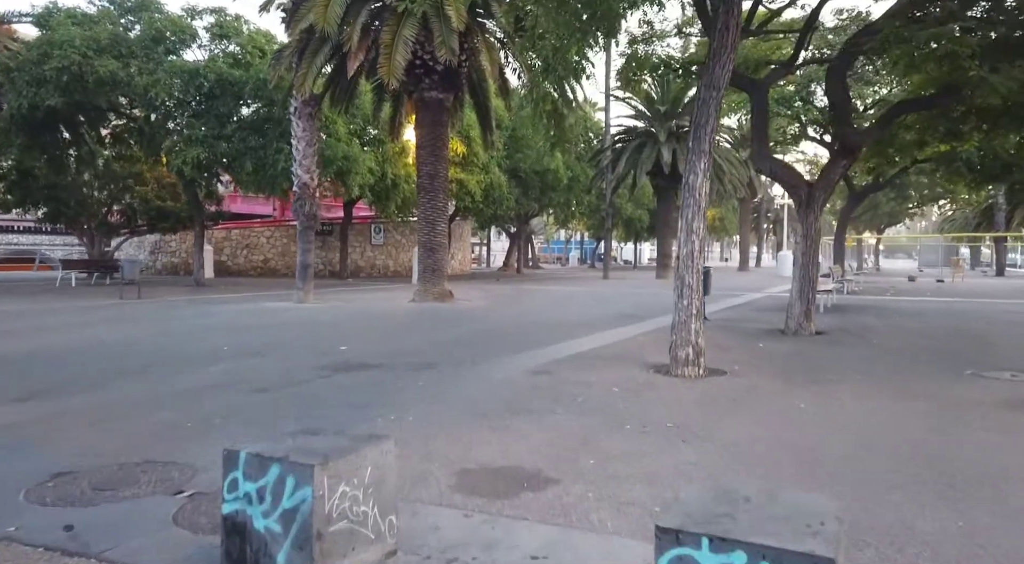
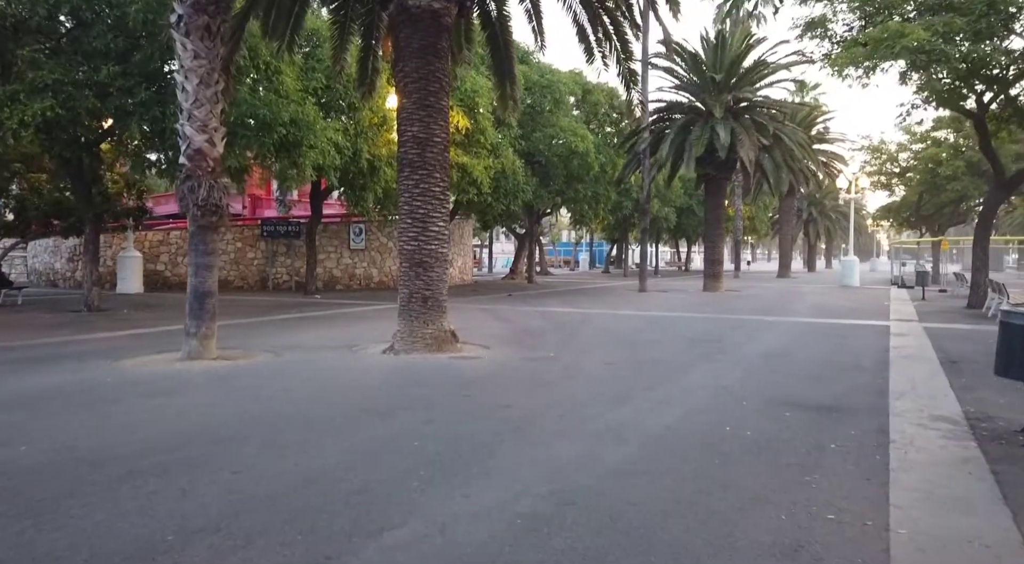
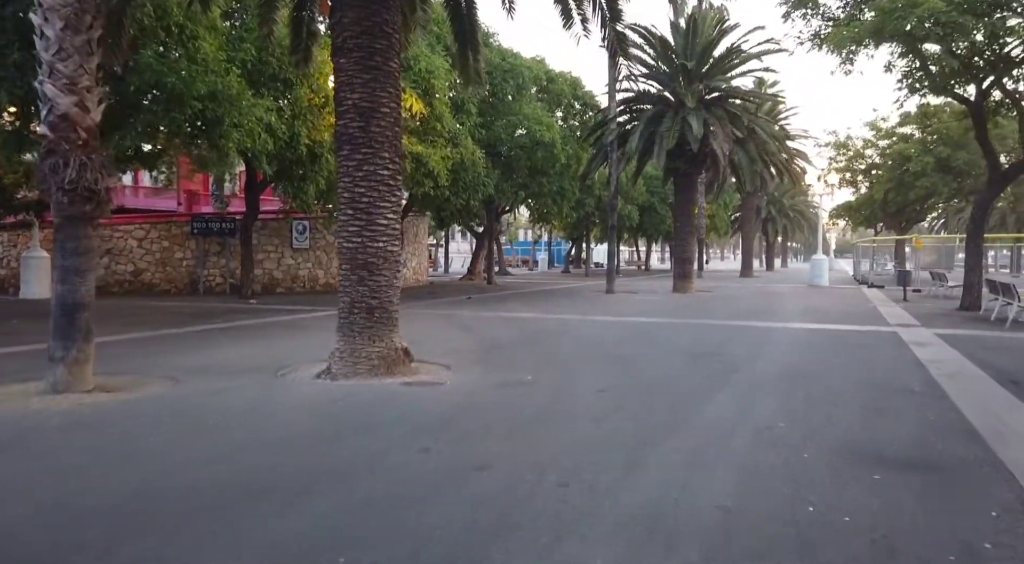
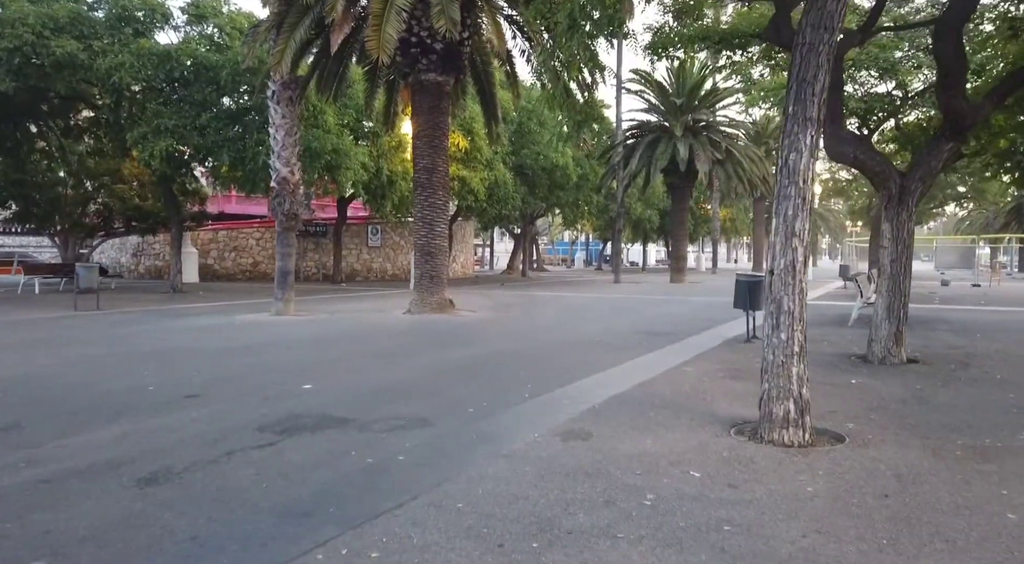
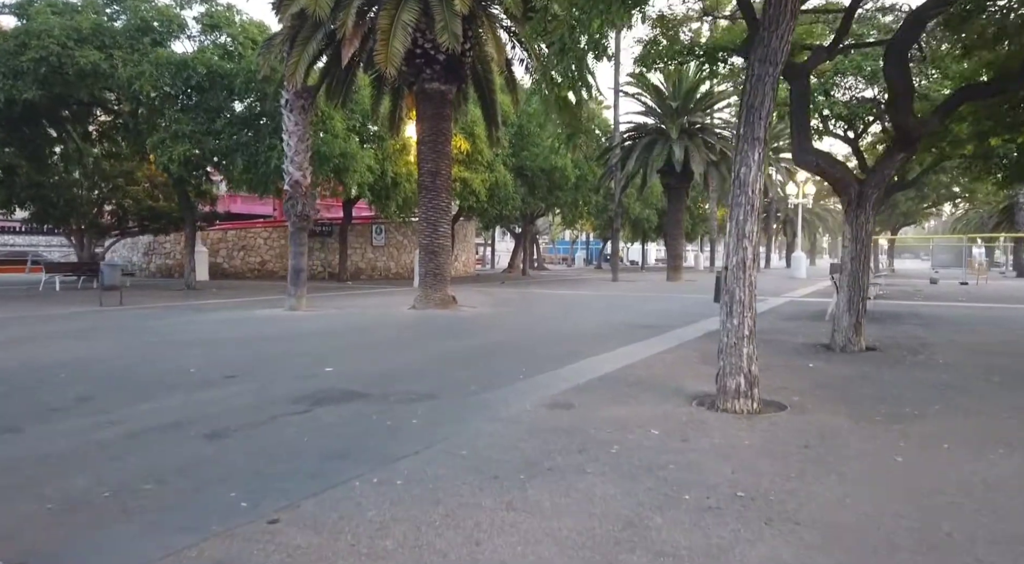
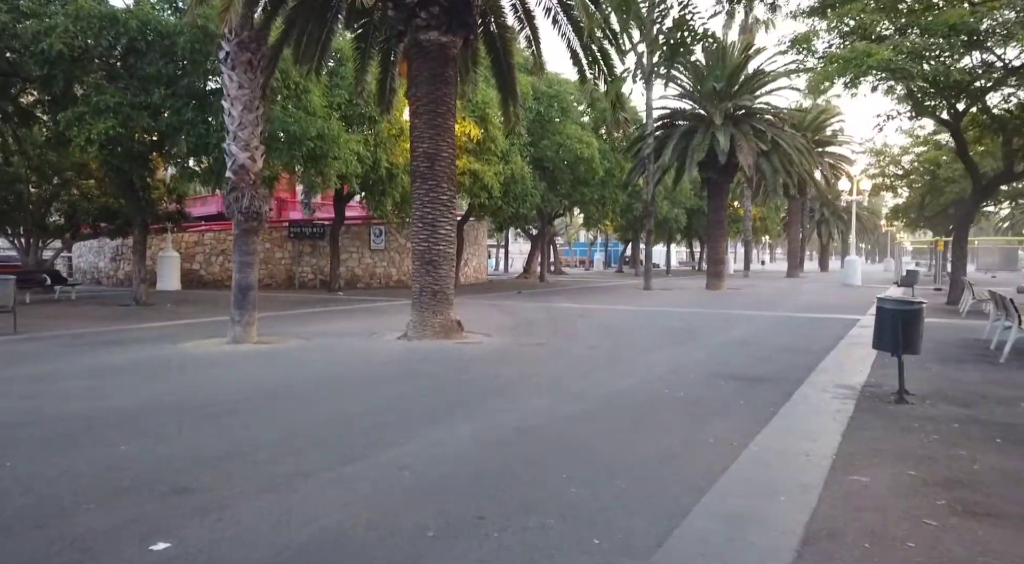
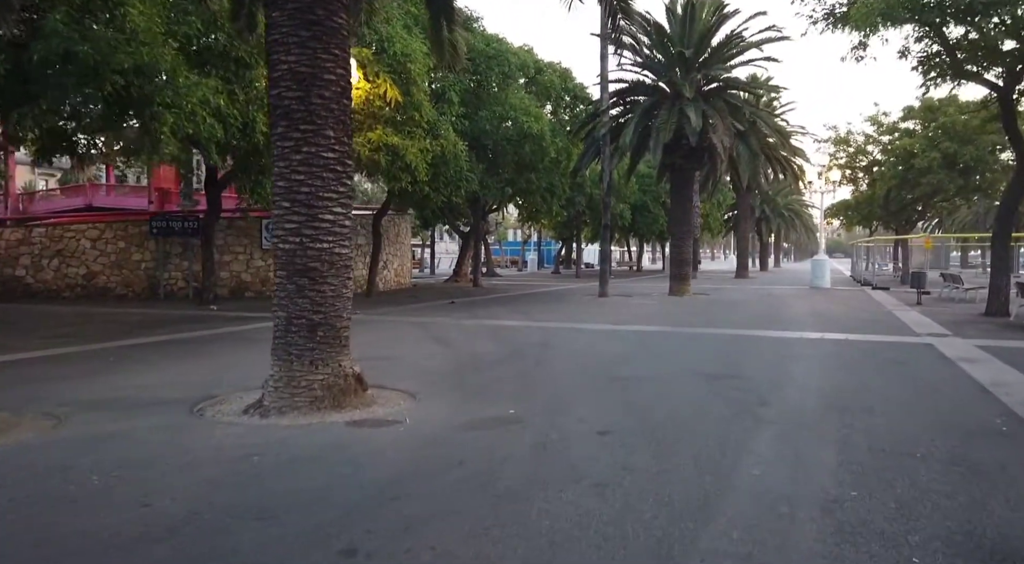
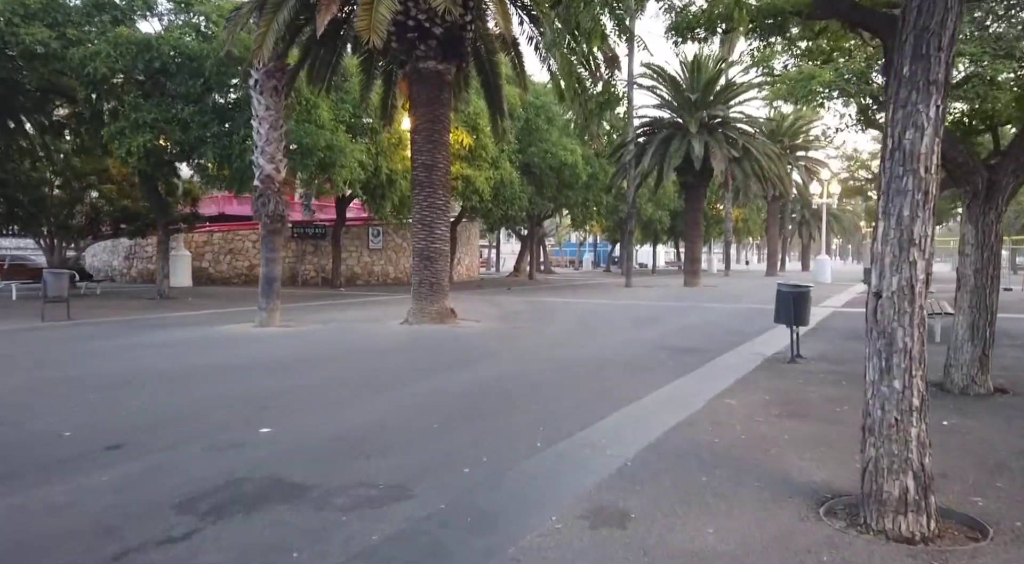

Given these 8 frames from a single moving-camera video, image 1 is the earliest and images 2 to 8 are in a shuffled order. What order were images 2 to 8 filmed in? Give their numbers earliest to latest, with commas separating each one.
5, 4, 8, 6, 2, 3, 7
